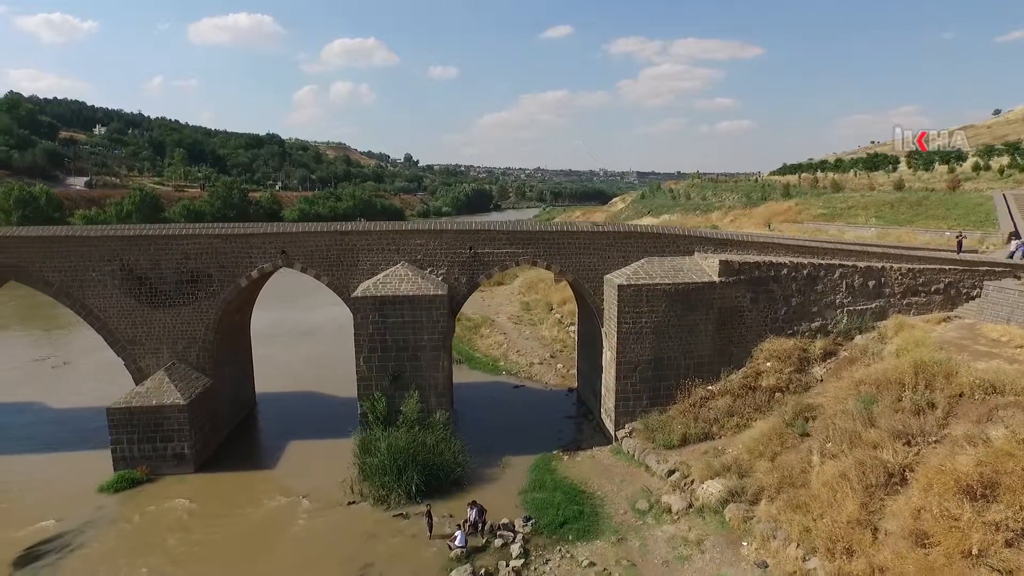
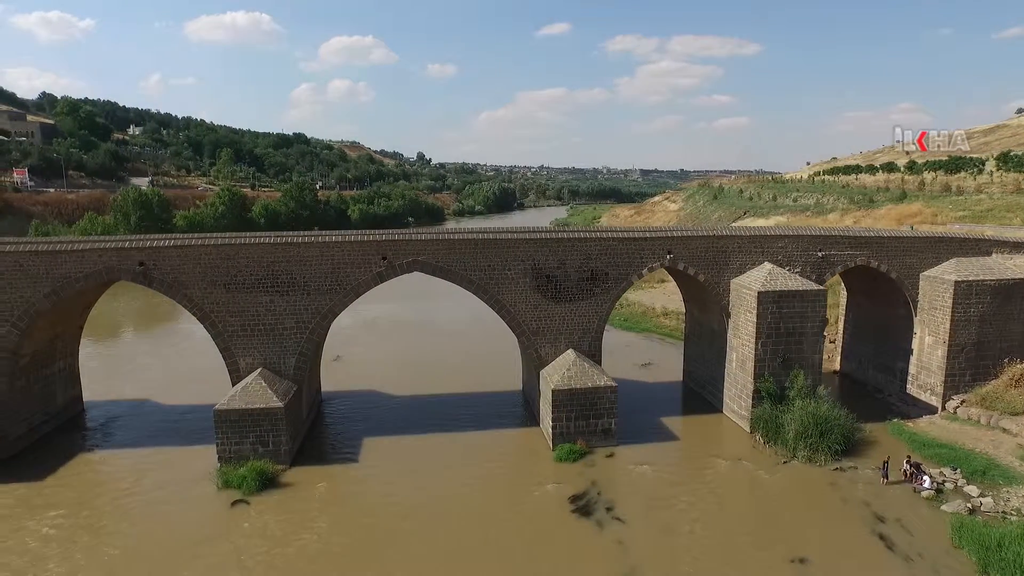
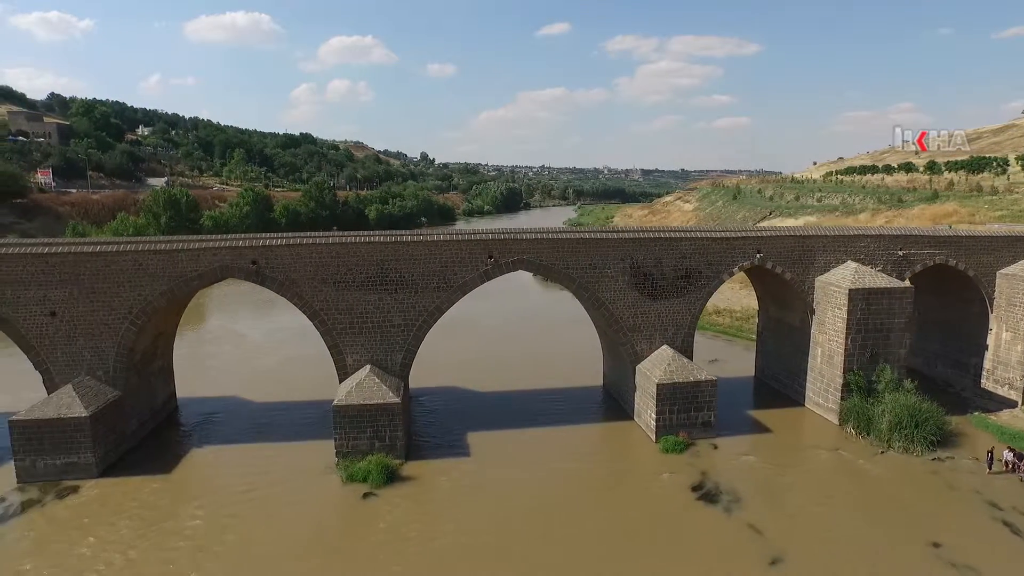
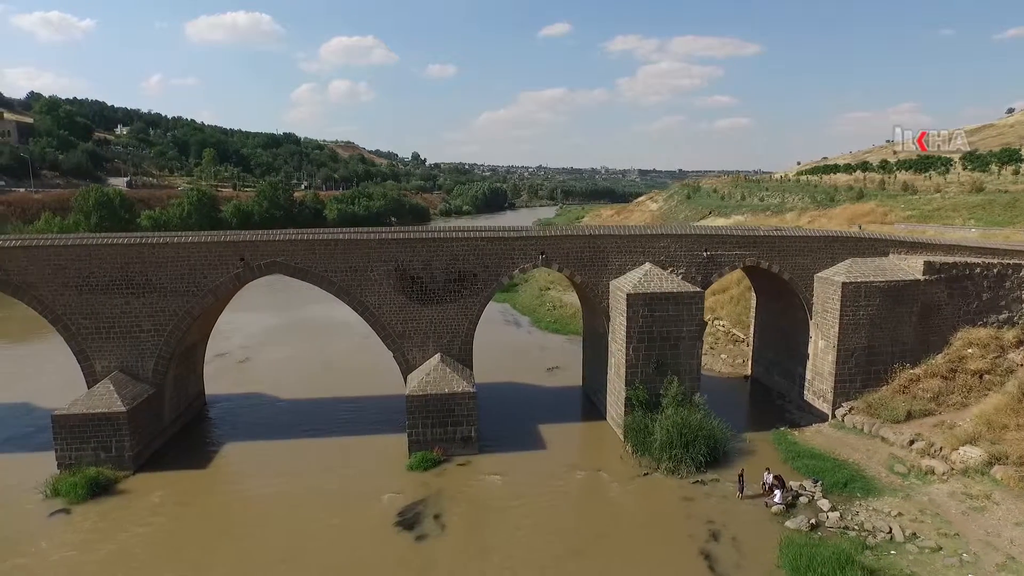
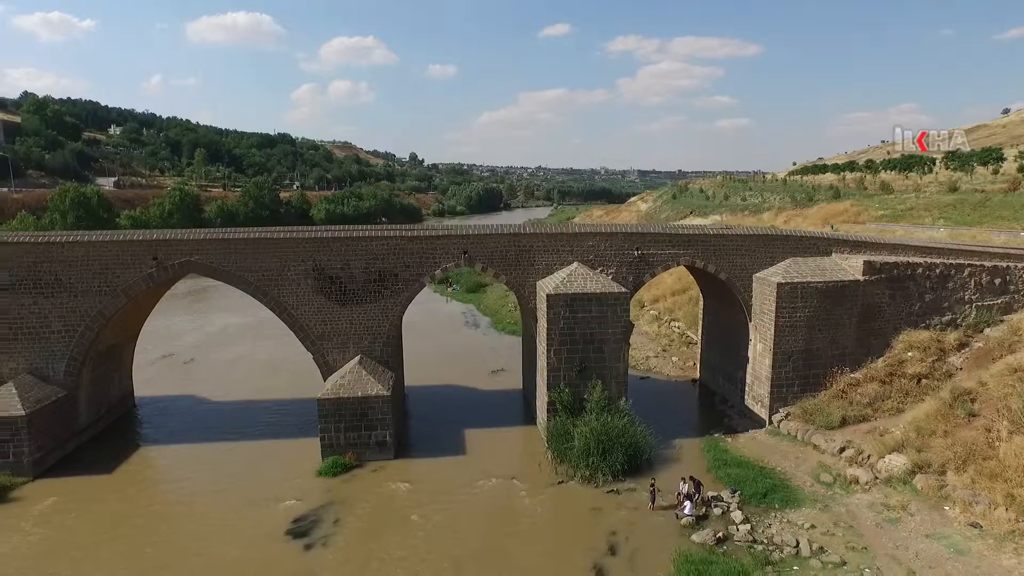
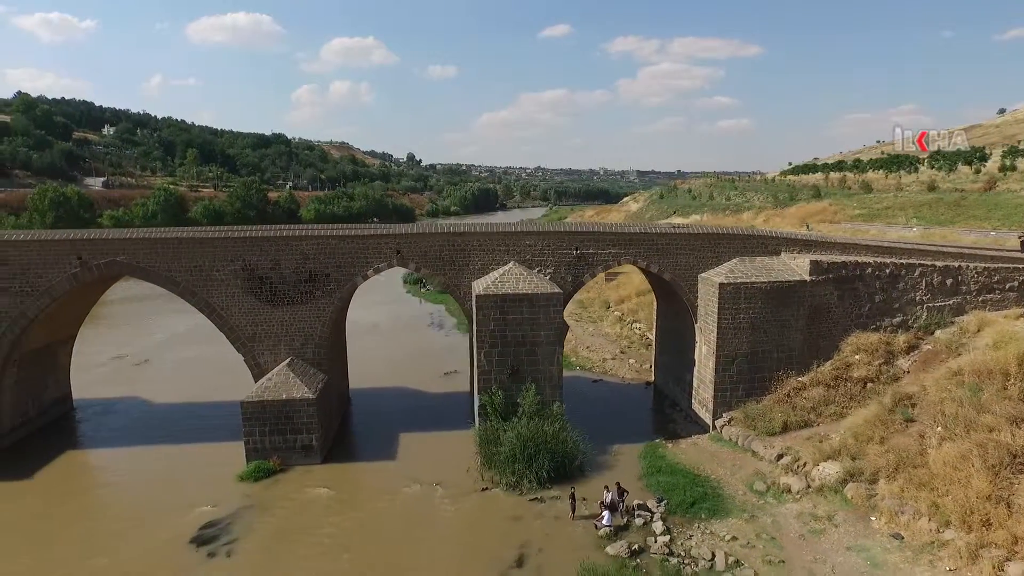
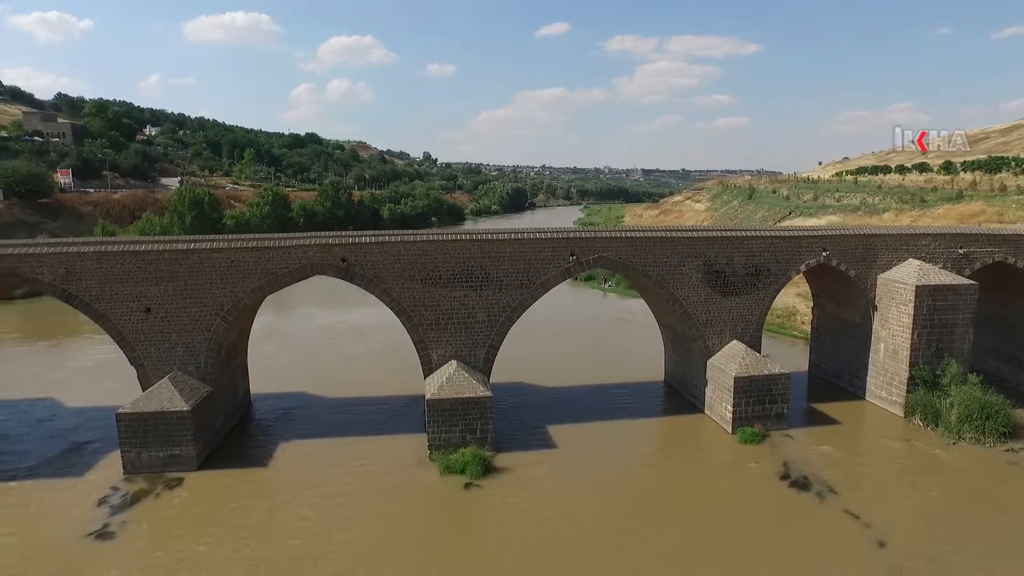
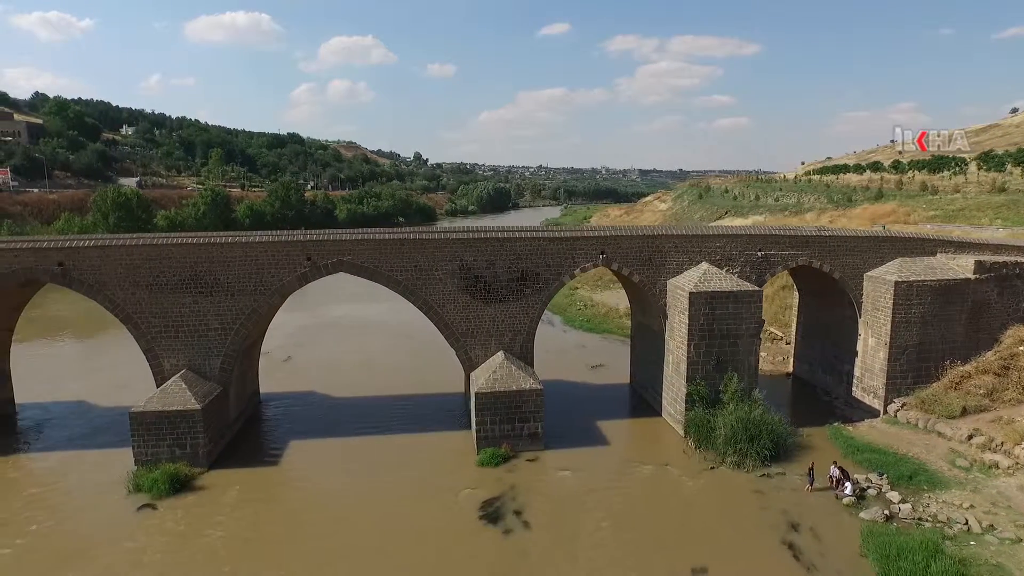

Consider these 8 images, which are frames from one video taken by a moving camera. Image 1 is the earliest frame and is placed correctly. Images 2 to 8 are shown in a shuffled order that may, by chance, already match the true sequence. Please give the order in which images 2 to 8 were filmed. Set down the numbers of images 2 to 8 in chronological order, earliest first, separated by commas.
6, 5, 4, 8, 2, 3, 7
